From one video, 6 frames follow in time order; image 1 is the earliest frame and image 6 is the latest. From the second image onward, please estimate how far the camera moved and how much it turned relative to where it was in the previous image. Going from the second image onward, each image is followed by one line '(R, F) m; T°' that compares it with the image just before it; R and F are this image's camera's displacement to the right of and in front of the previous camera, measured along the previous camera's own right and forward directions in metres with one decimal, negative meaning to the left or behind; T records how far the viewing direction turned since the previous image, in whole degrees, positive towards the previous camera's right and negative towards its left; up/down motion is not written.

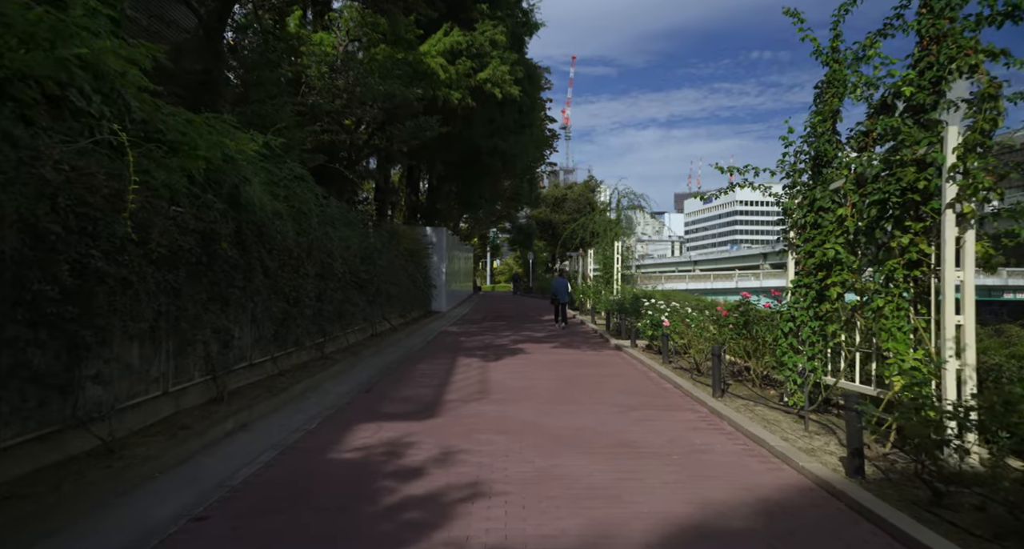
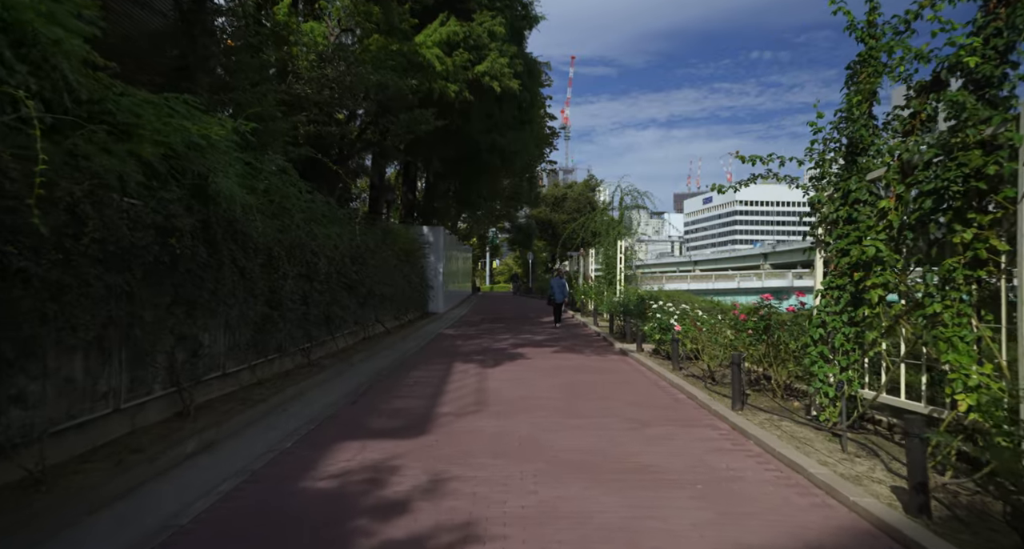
(0.0, +0.8) m; 0°
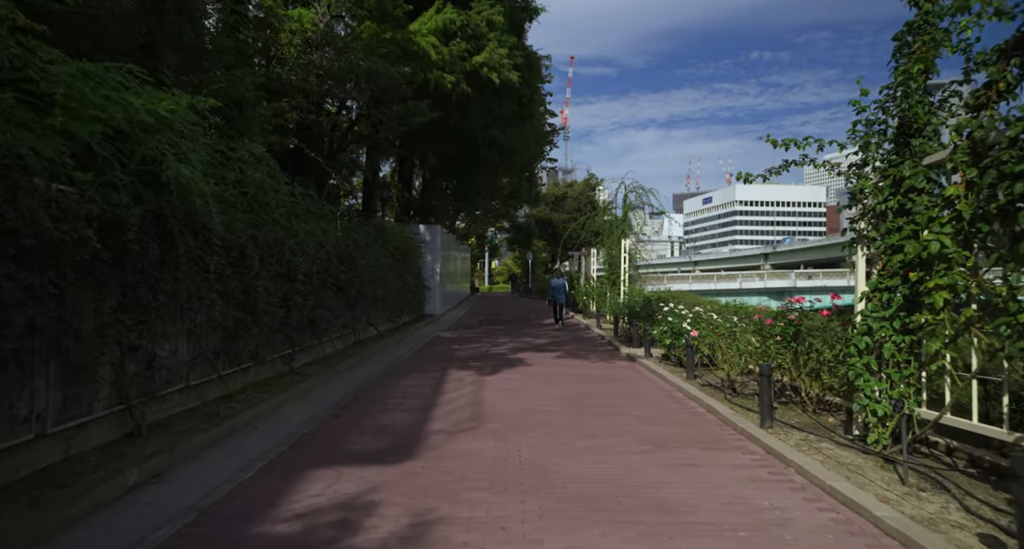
(0.0, +0.9) m; 0°
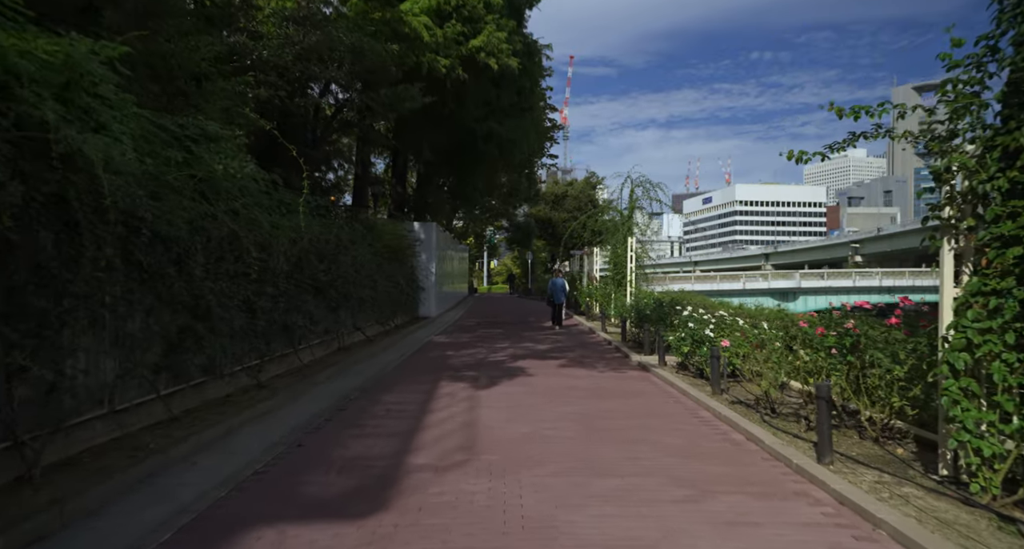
(0.0, +1.3) m; 0°
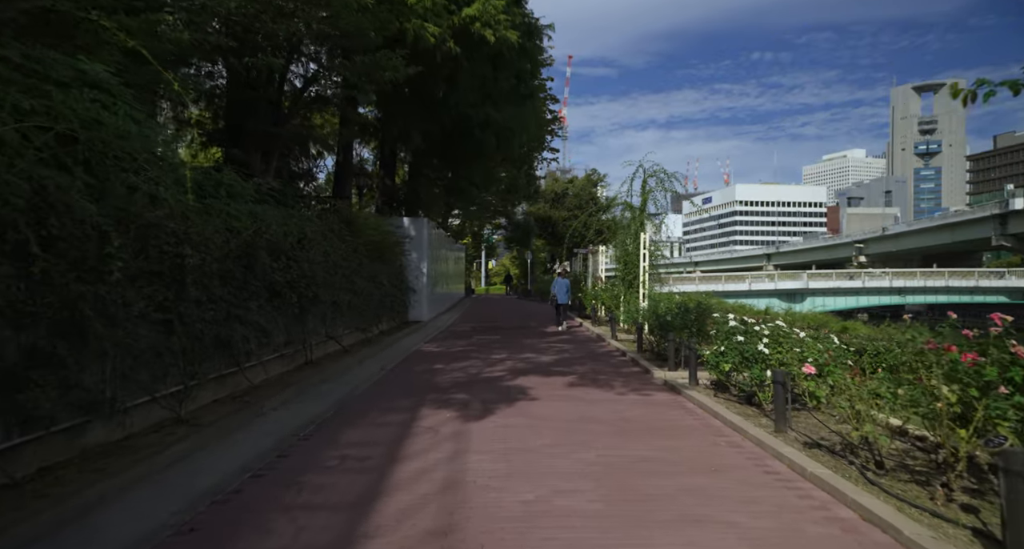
(0.0, +2.1) m; 0°
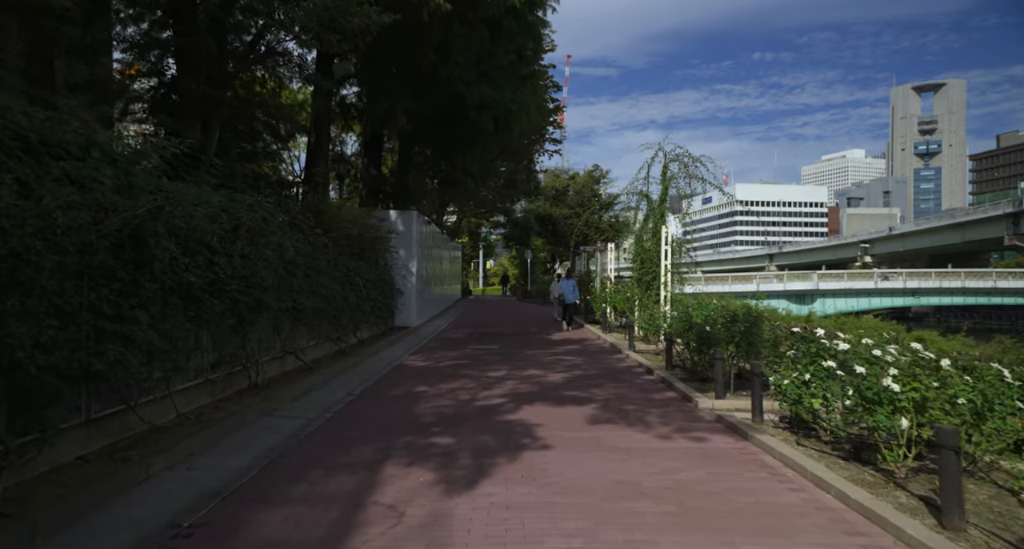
(0.0, +2.5) m; 0°
